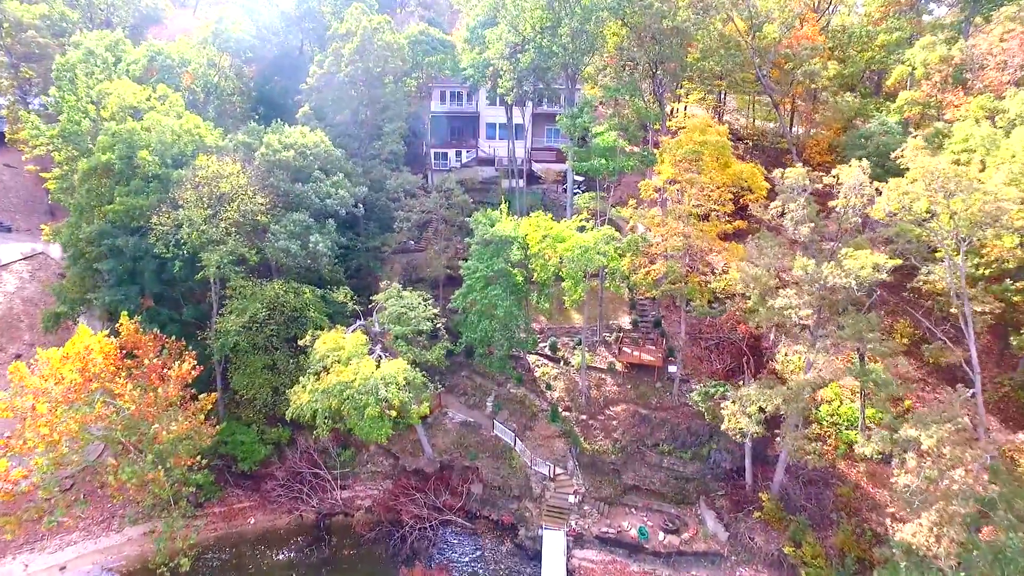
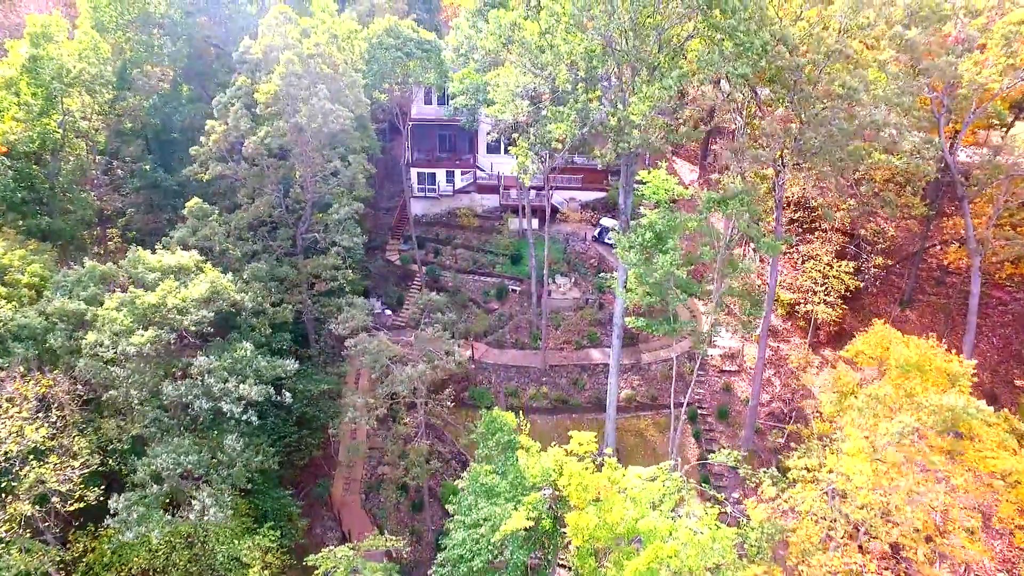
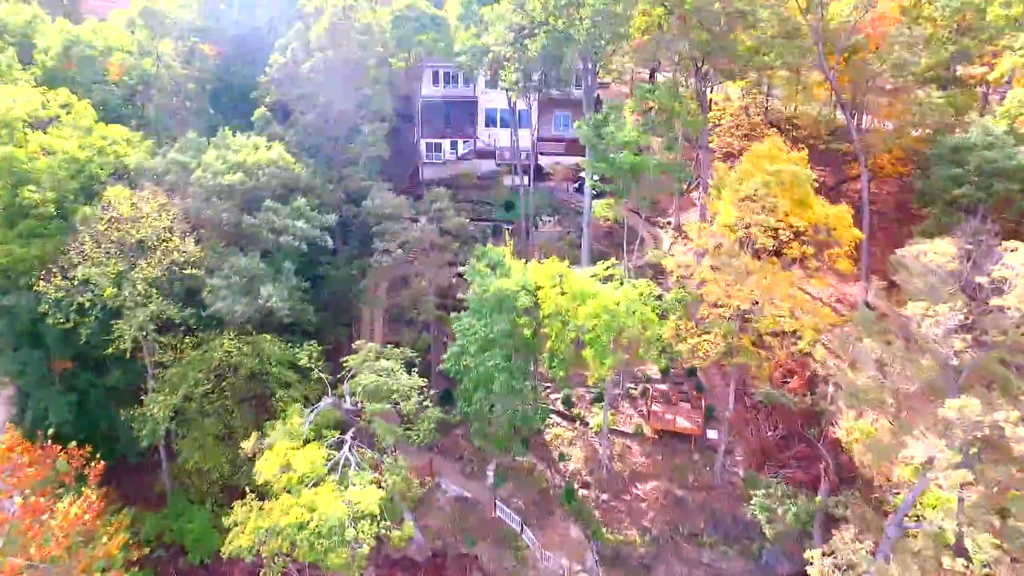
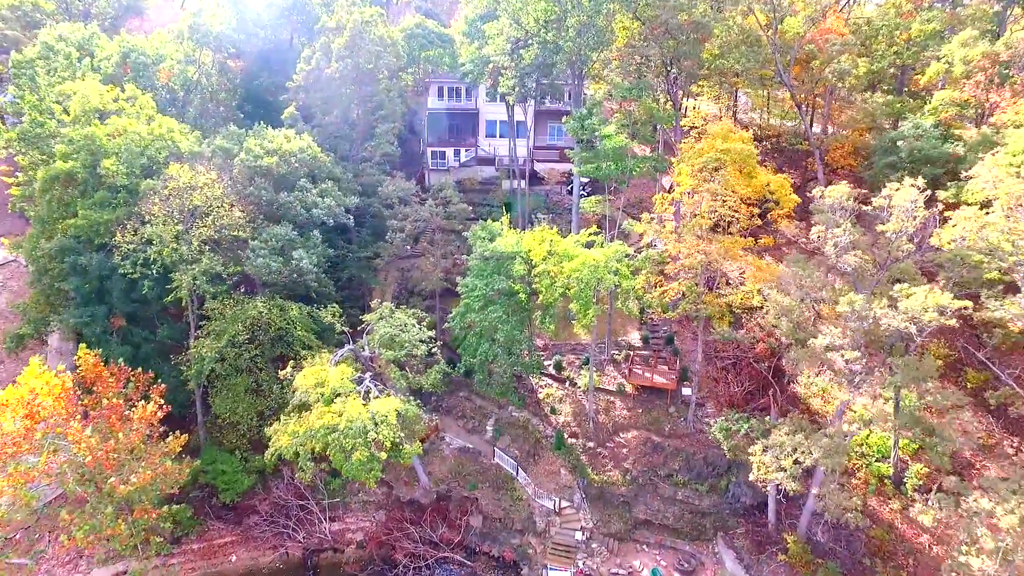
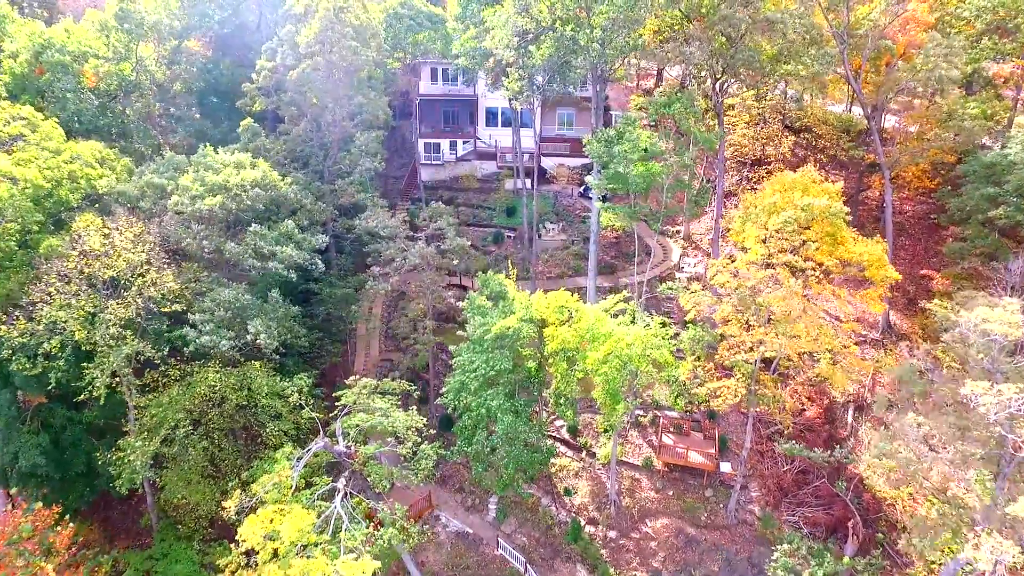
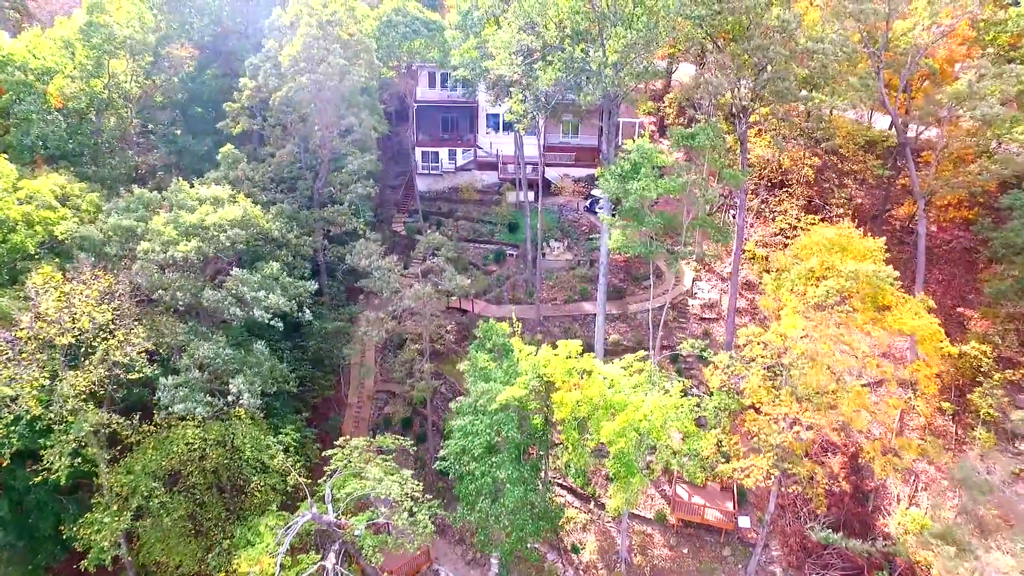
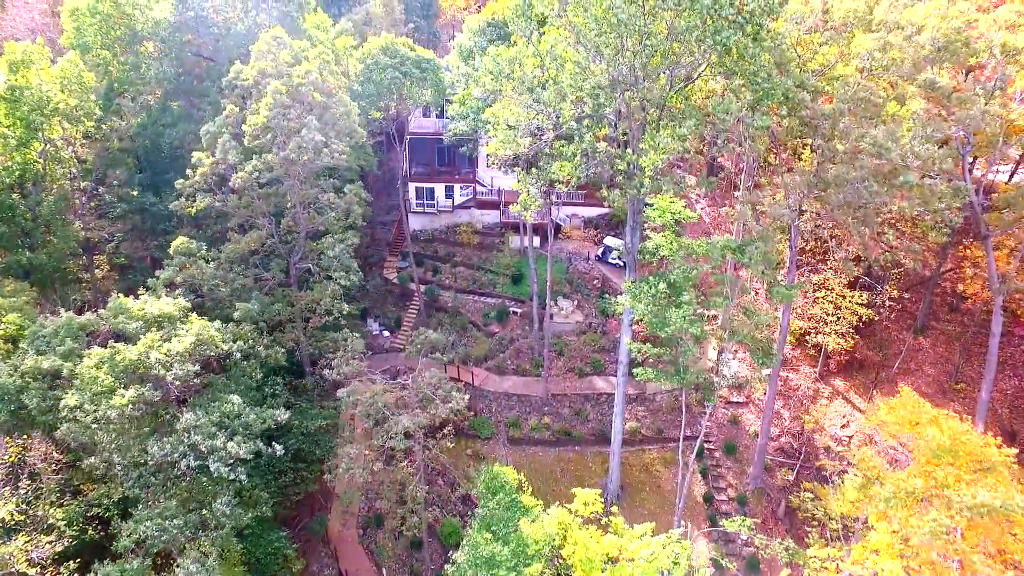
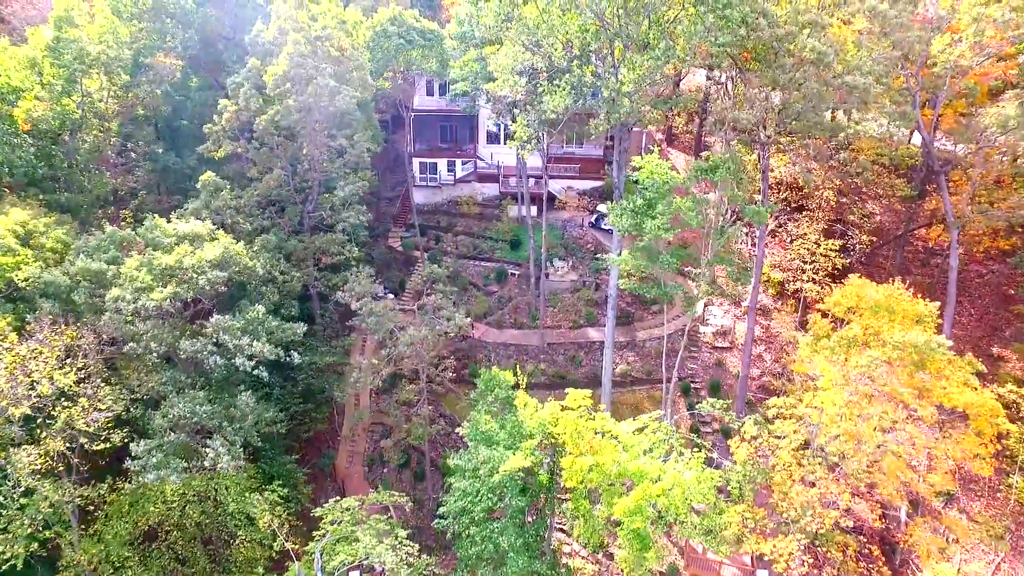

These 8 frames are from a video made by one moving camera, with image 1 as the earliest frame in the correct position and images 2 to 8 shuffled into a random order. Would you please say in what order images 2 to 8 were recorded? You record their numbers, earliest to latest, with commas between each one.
4, 3, 5, 6, 8, 2, 7
